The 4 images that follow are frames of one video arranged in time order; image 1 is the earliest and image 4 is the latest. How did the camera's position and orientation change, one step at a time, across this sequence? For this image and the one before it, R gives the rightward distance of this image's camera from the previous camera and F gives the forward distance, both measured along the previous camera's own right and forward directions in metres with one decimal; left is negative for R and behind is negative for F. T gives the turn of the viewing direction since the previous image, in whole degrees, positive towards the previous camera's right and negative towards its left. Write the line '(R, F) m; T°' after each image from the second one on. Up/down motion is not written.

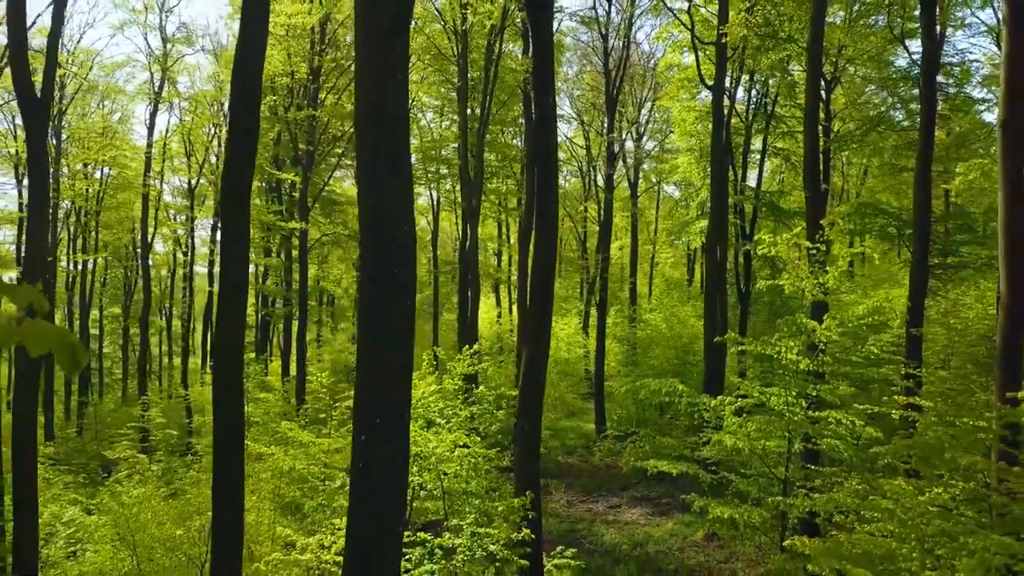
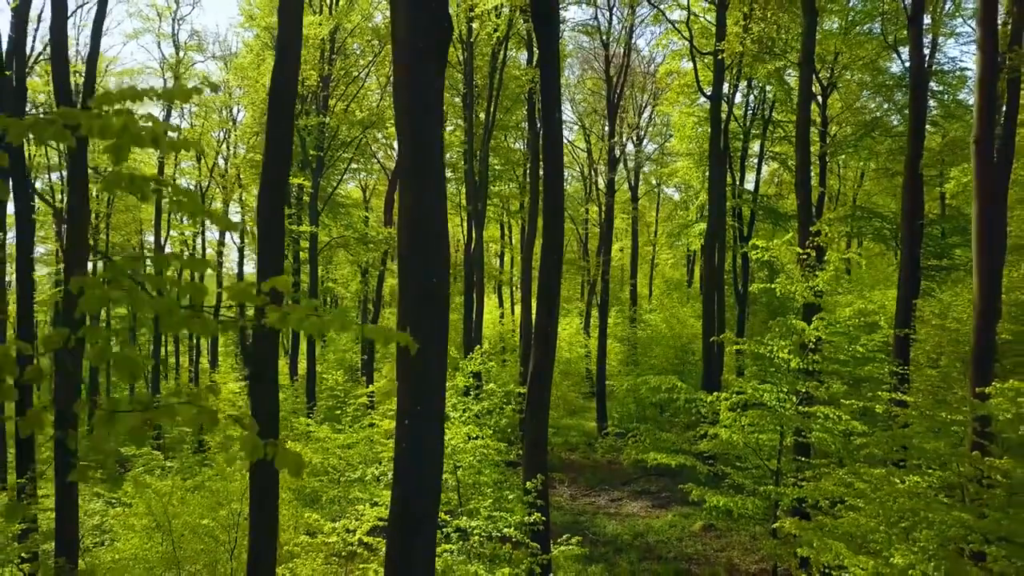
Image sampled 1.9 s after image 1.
(-0.1, -0.5) m; 0°
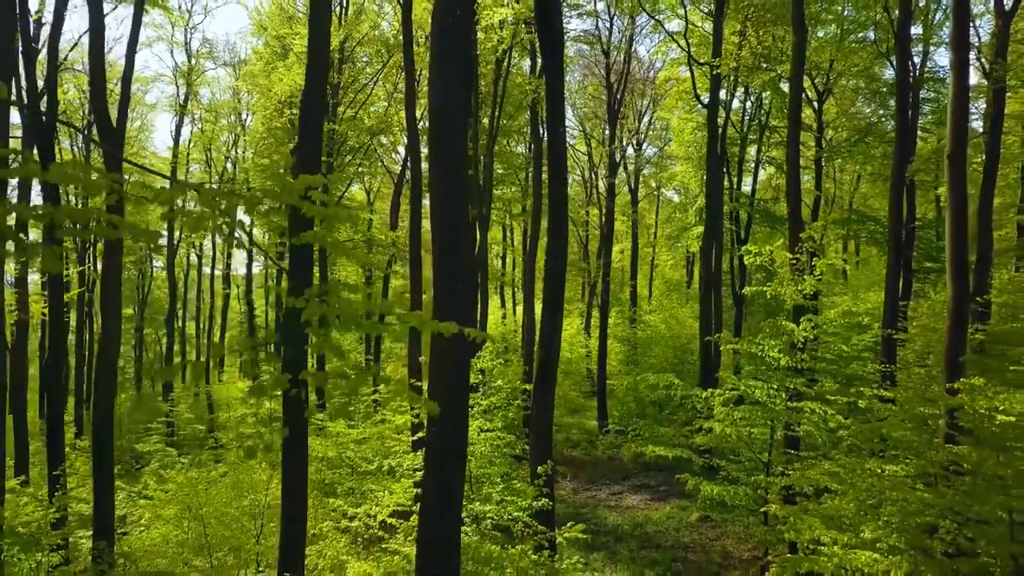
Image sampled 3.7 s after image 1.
(-0.1, -0.5) m; 0°
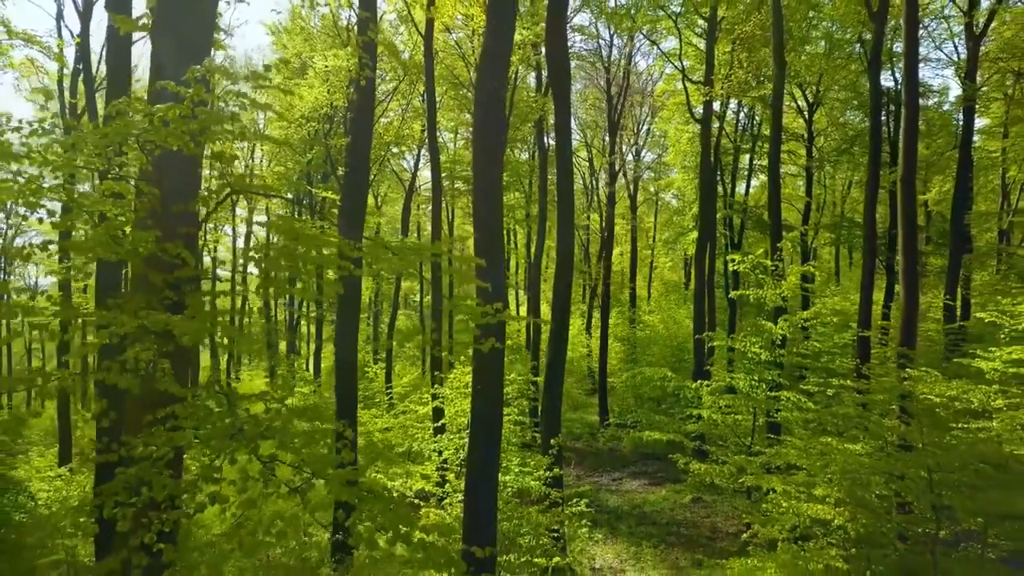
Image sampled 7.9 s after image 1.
(-0.2, -1.1) m; 0°
